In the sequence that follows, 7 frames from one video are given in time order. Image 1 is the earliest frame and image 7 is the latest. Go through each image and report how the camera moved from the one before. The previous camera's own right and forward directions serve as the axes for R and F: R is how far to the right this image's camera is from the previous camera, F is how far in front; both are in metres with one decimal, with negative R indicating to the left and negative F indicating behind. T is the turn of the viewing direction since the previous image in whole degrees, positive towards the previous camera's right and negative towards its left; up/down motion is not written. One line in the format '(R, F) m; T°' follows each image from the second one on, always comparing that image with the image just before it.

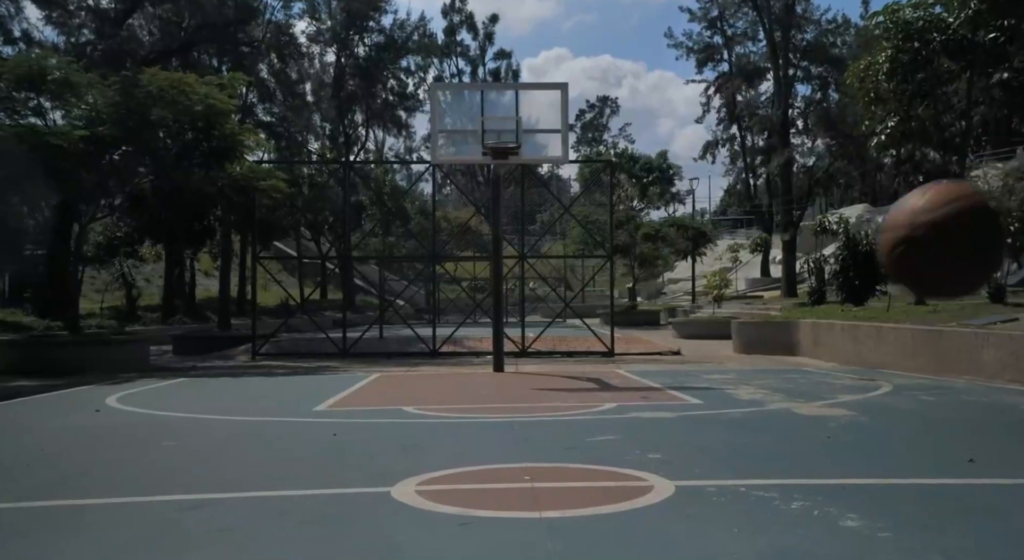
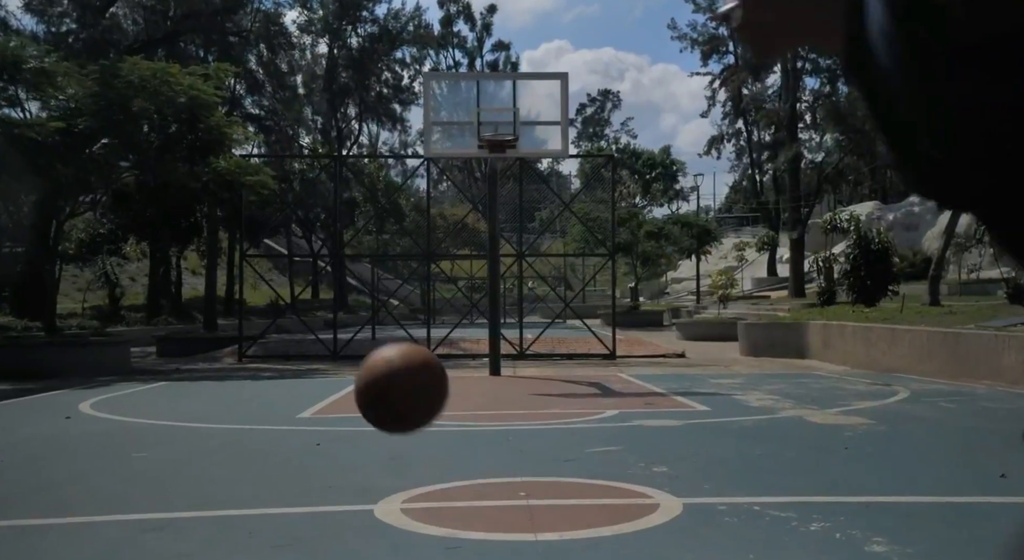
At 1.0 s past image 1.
(+0.1, +0.8) m; 0°
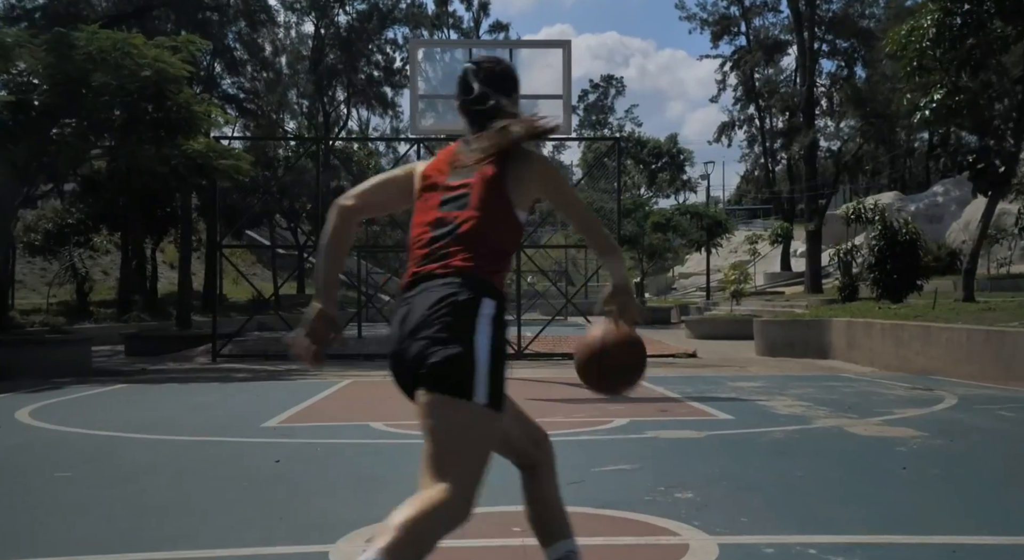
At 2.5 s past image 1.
(+0.1, +1.4) m; 0°
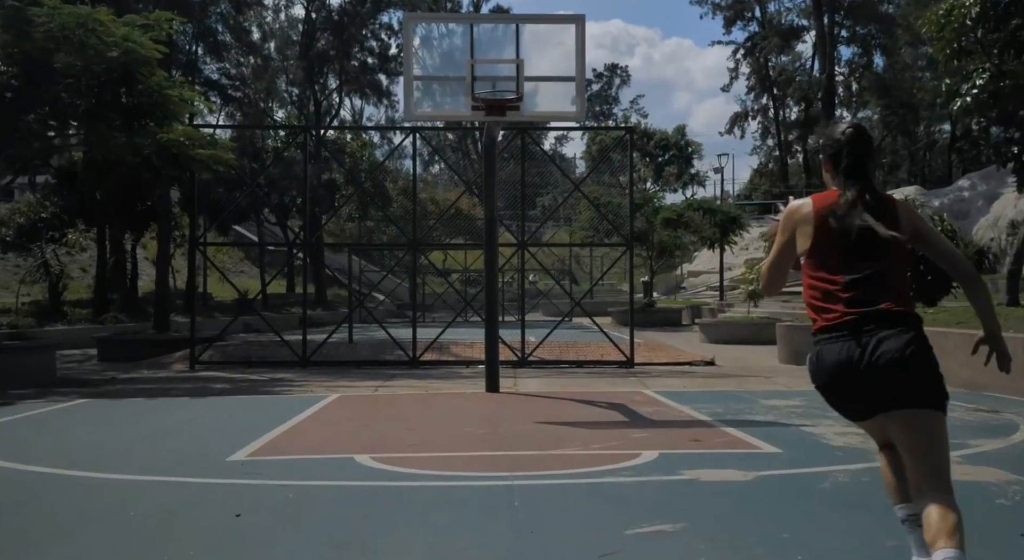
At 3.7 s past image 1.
(-0.1, +1.3) m; 0°
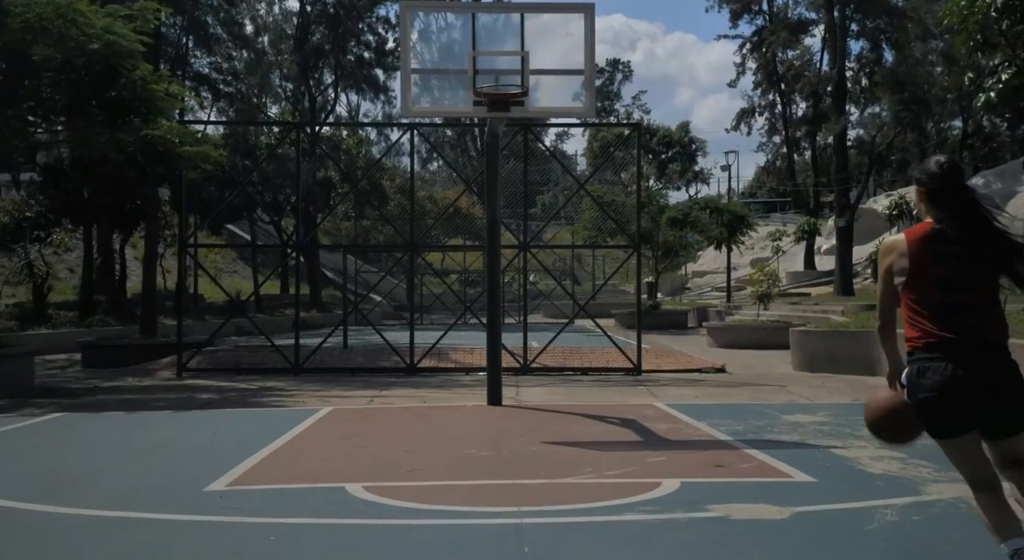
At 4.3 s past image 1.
(-0.1, +0.7) m; 0°
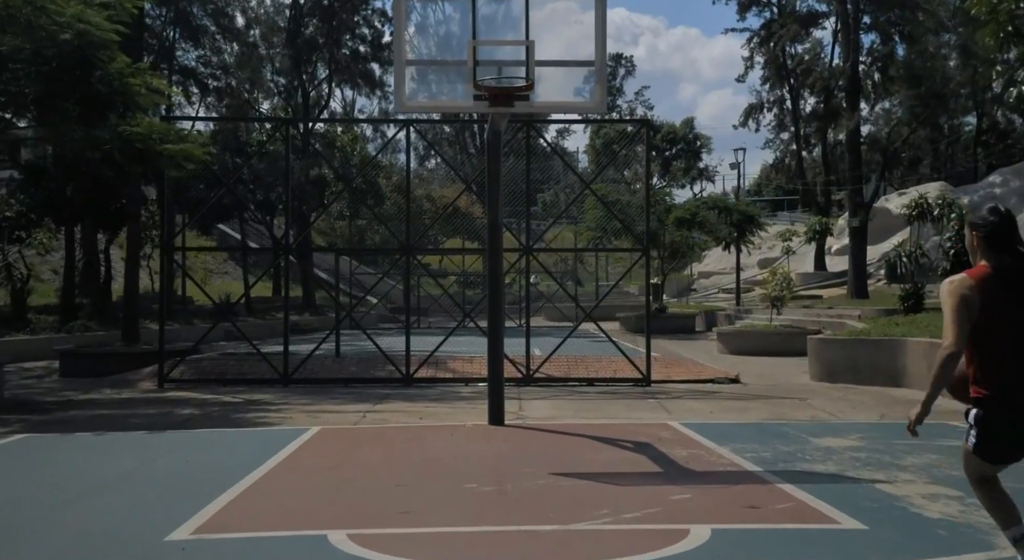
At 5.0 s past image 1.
(-0.1, +0.8) m; 0°
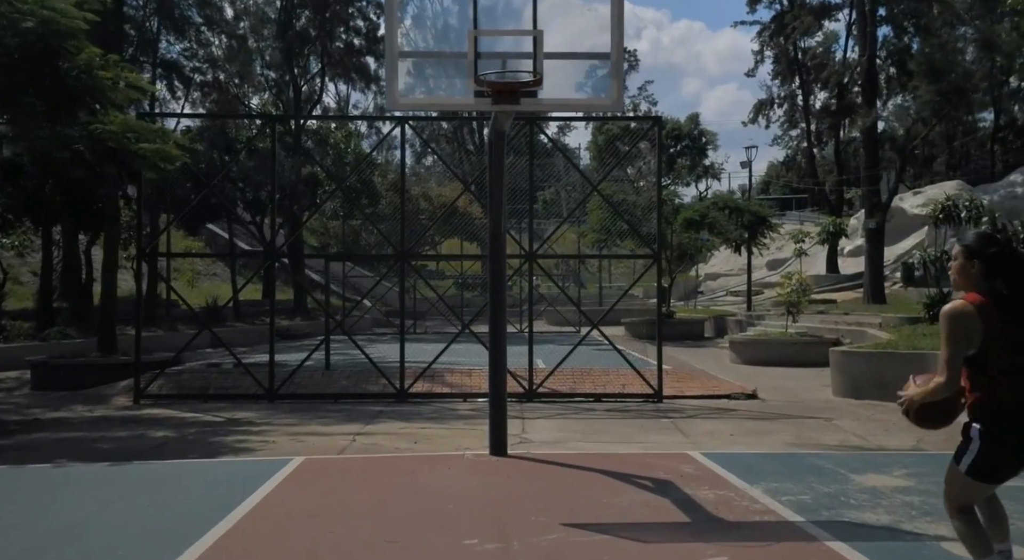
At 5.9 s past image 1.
(-0.1, +0.9) m; 0°
